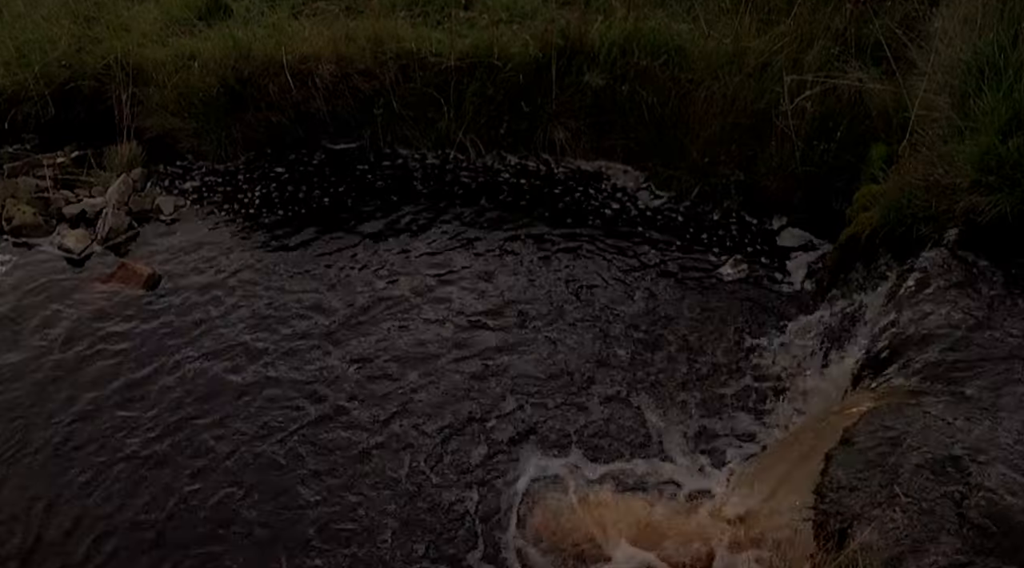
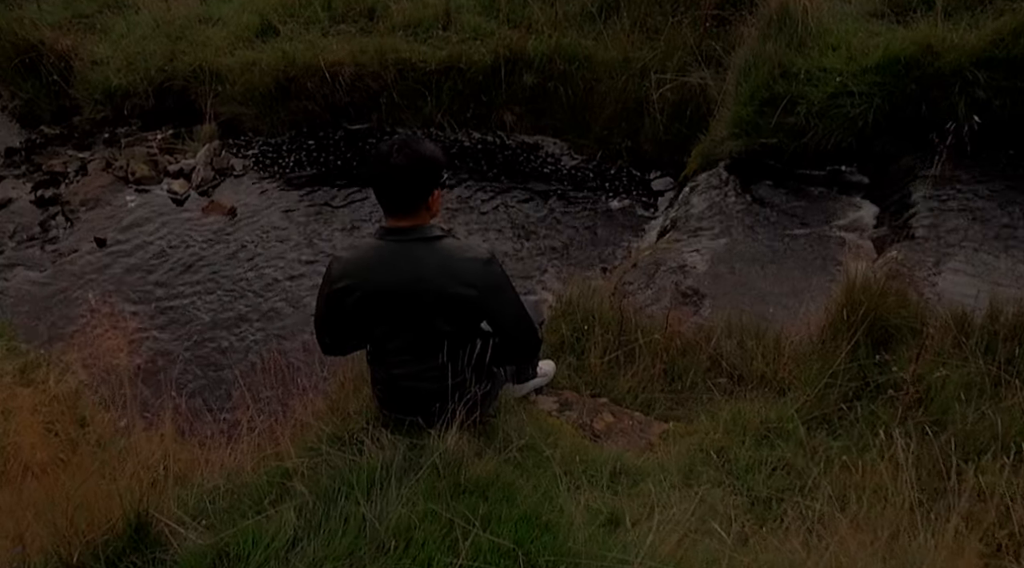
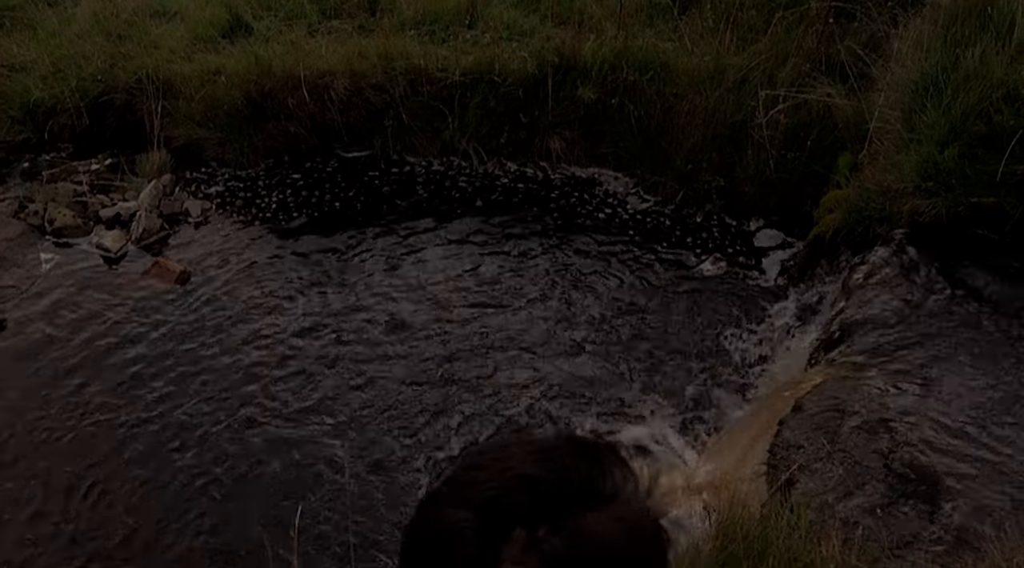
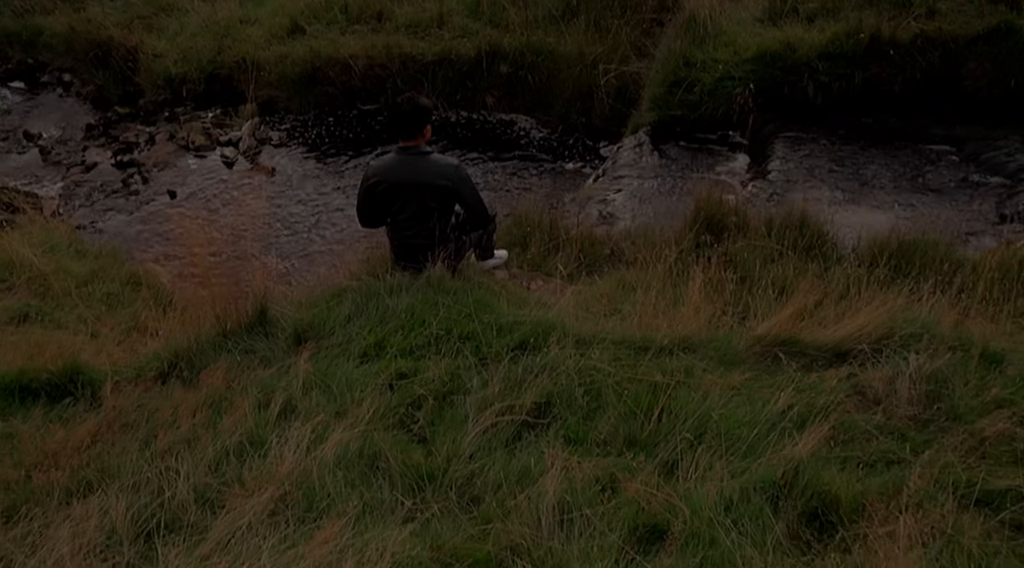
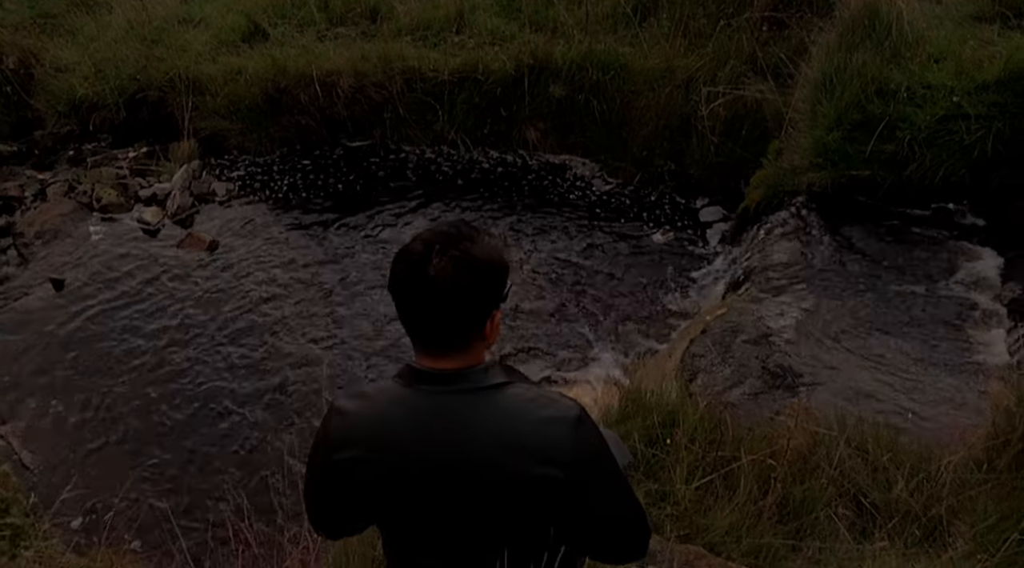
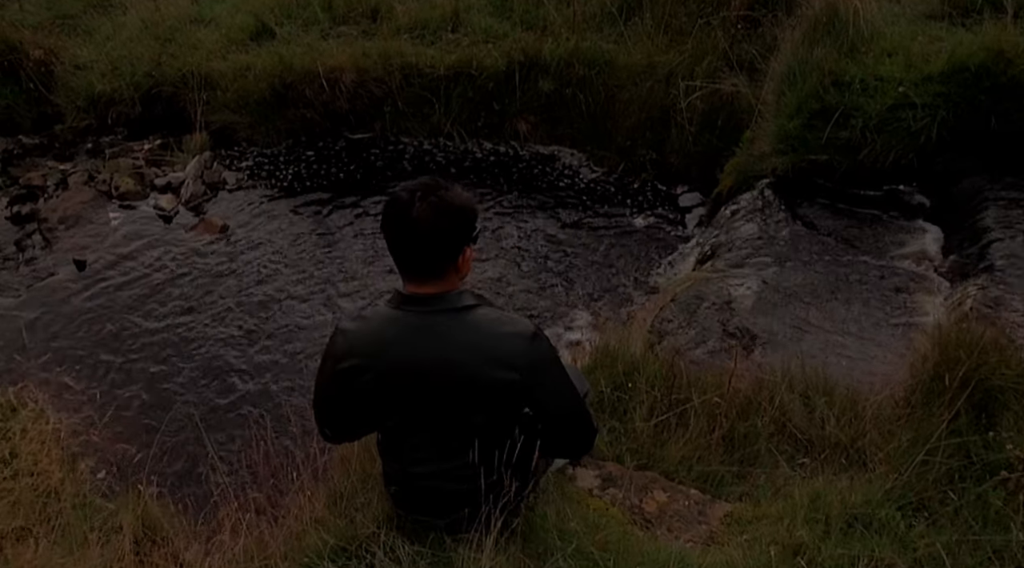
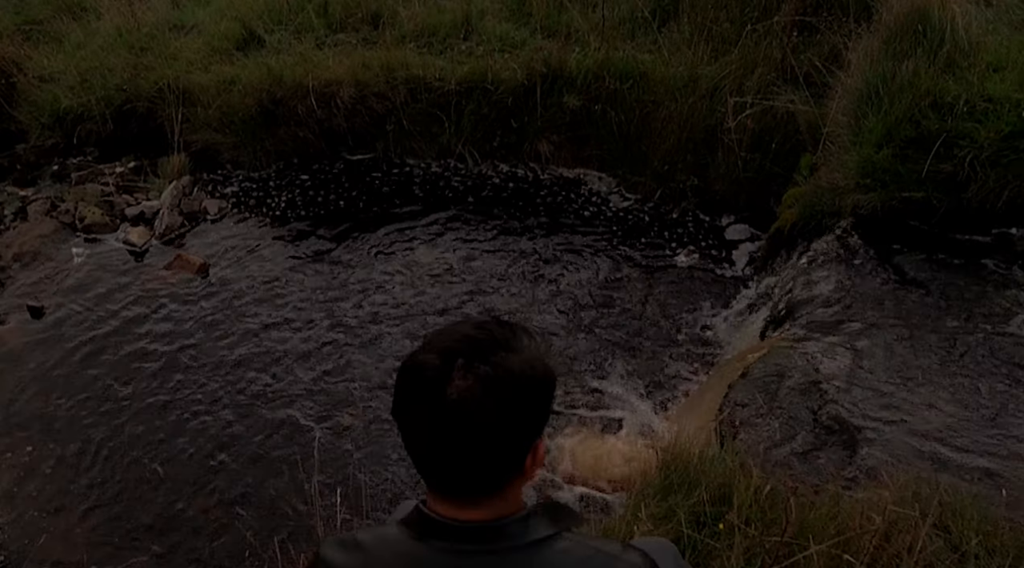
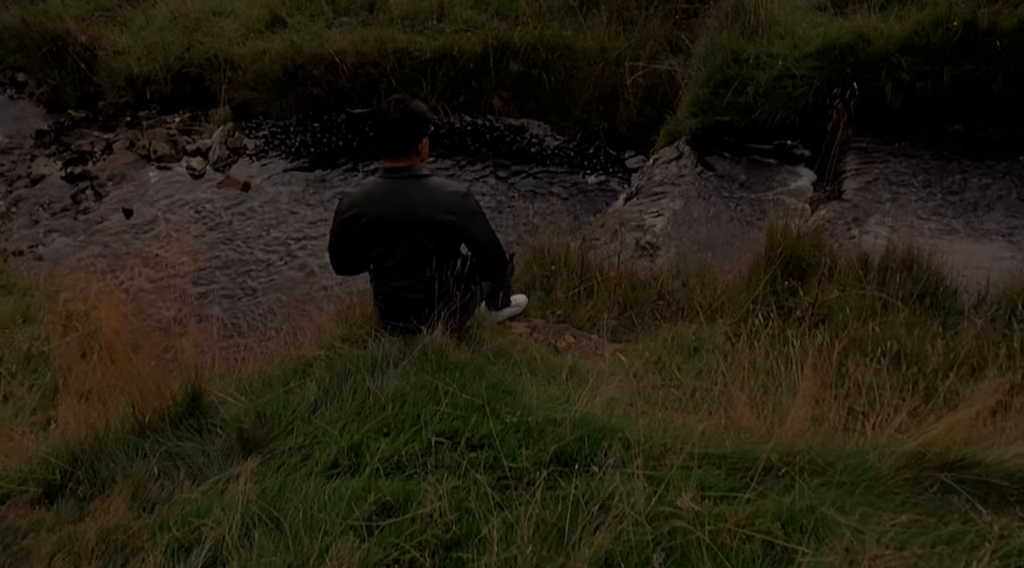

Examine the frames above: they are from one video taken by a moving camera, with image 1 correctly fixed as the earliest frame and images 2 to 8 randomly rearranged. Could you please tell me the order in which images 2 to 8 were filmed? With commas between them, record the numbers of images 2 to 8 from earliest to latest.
3, 7, 5, 6, 2, 8, 4
